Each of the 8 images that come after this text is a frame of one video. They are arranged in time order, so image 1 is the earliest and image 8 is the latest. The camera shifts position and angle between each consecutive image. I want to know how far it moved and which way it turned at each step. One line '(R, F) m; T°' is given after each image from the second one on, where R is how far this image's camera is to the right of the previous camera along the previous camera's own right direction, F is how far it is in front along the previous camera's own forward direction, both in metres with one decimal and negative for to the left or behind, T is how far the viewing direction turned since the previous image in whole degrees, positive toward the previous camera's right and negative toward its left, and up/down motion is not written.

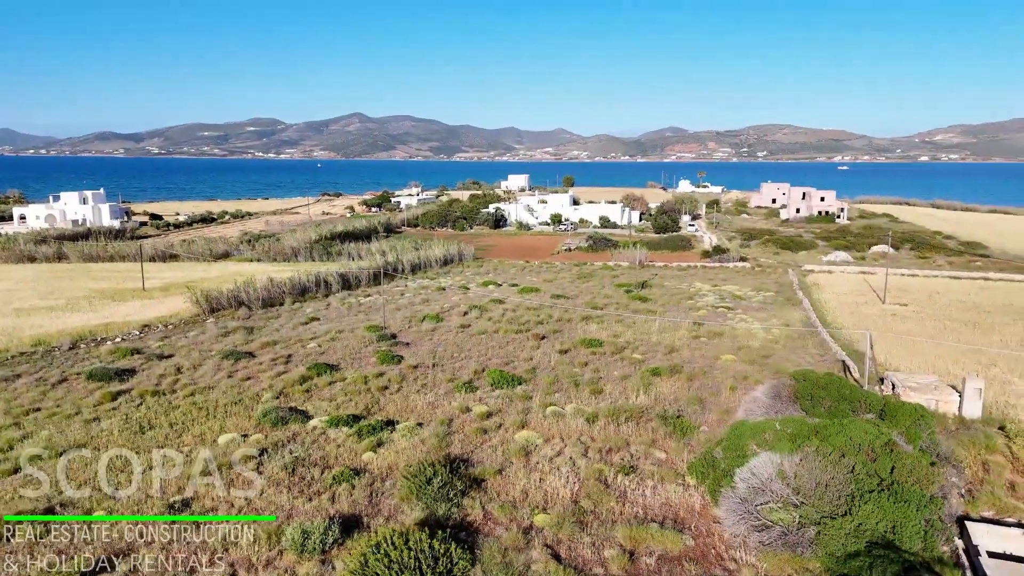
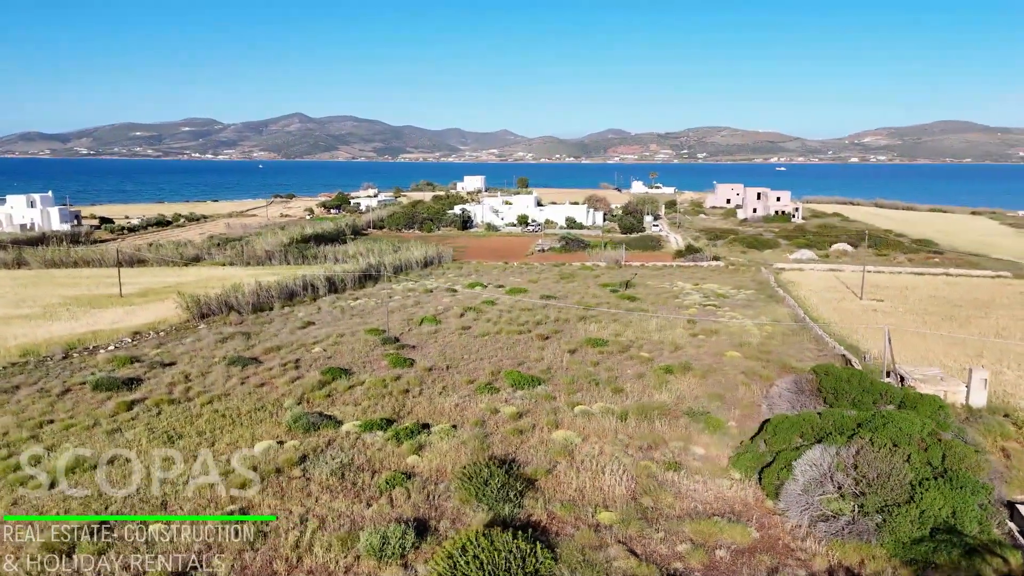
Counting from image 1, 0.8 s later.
(-1.6, 0.0) m; +4°
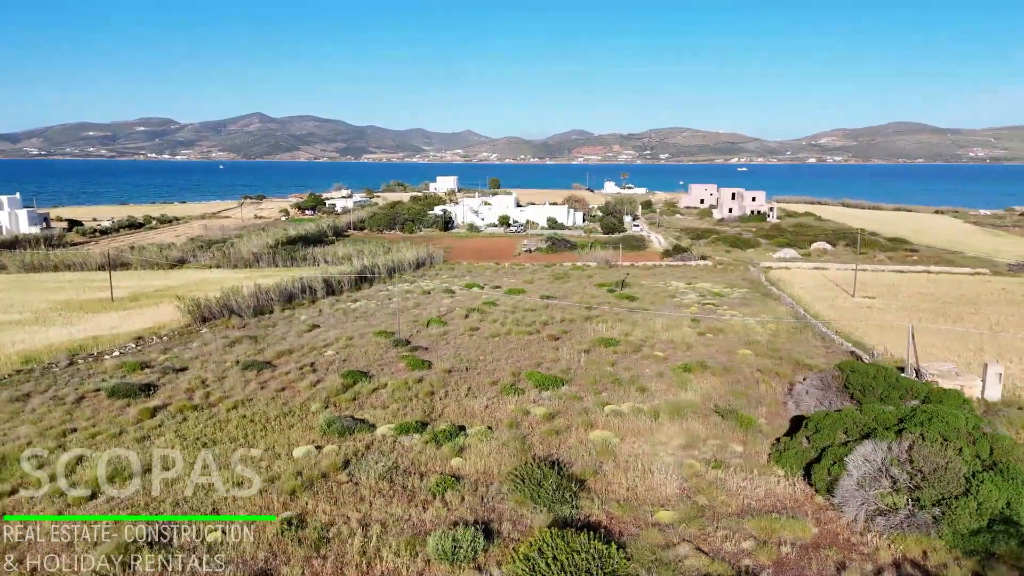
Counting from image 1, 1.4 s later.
(-1.3, +0.1) m; +2°
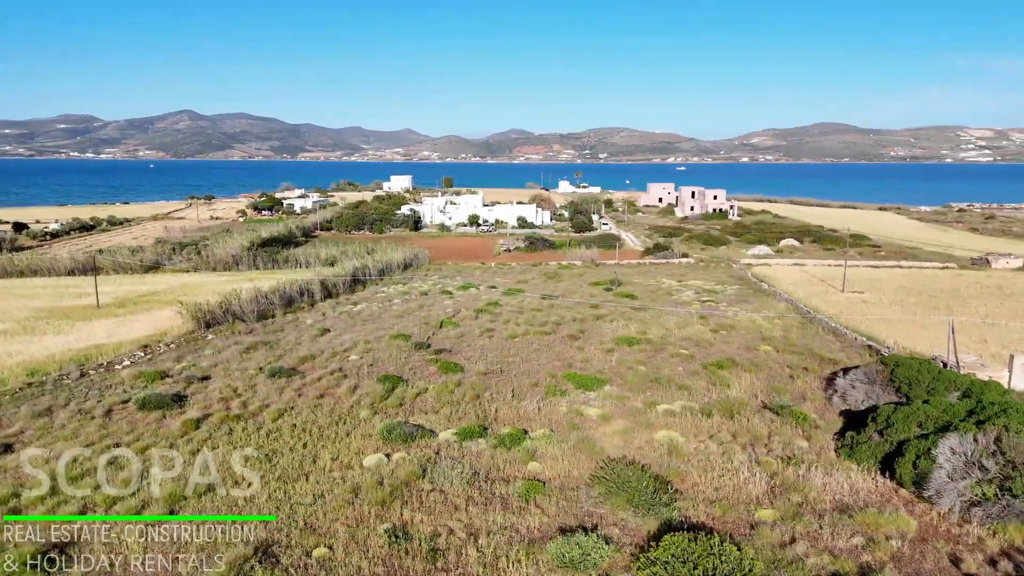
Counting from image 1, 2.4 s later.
(-2.1, +0.3) m; +4°
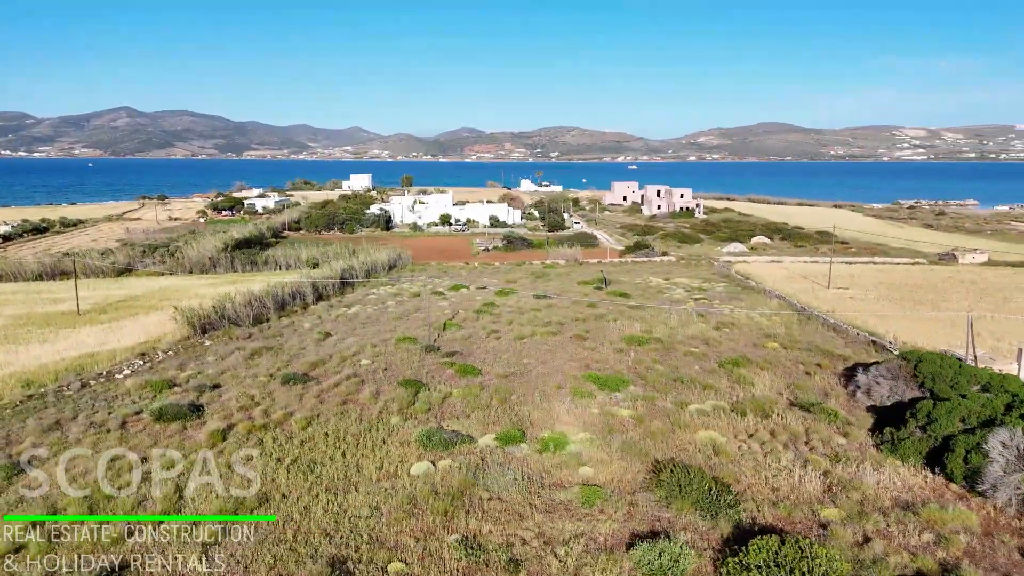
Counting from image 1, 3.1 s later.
(-1.5, +0.3) m; +3°
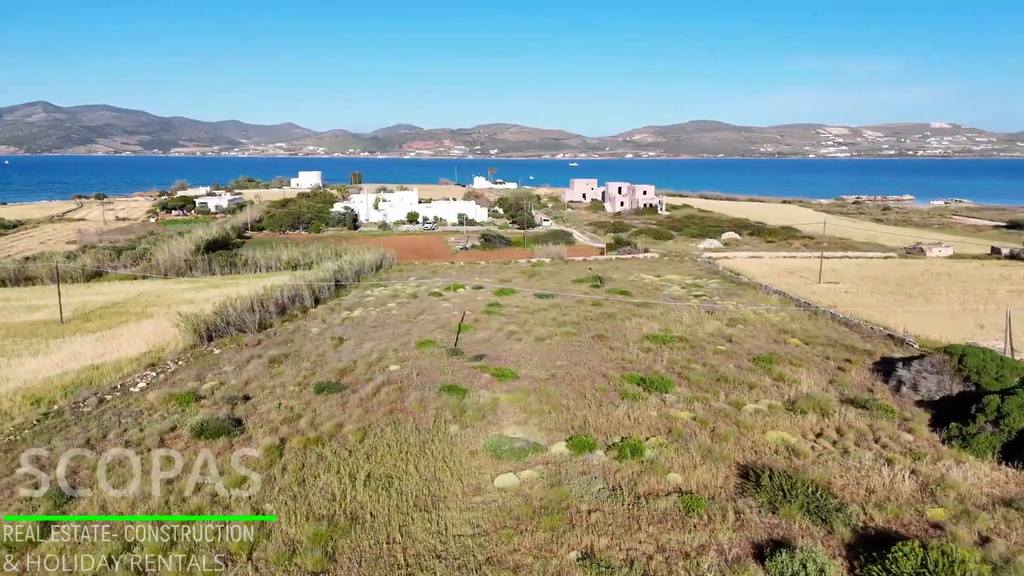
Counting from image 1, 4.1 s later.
(-2.2, +0.5) m; +4°
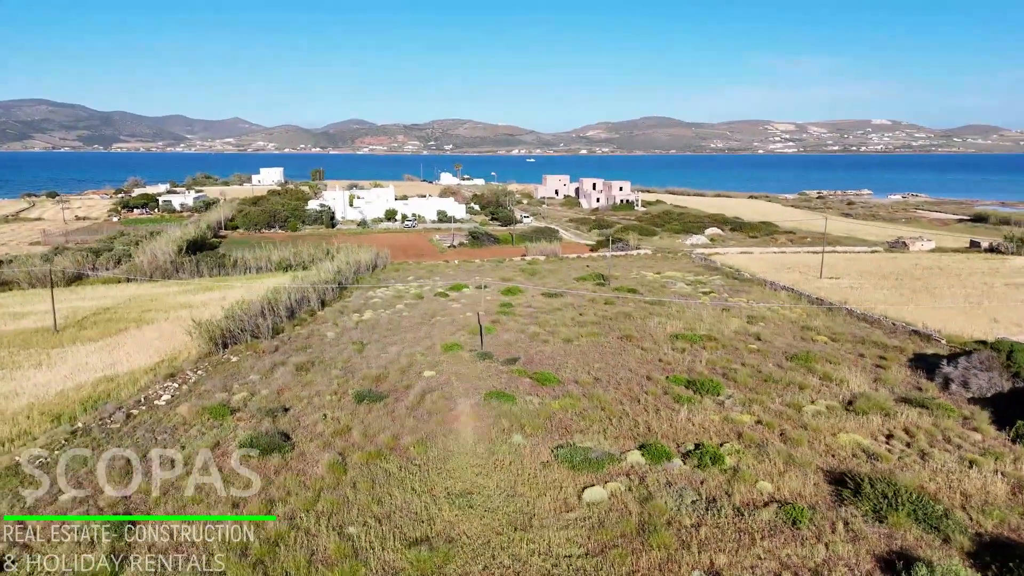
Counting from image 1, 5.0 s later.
(-1.9, +0.6) m; +3°
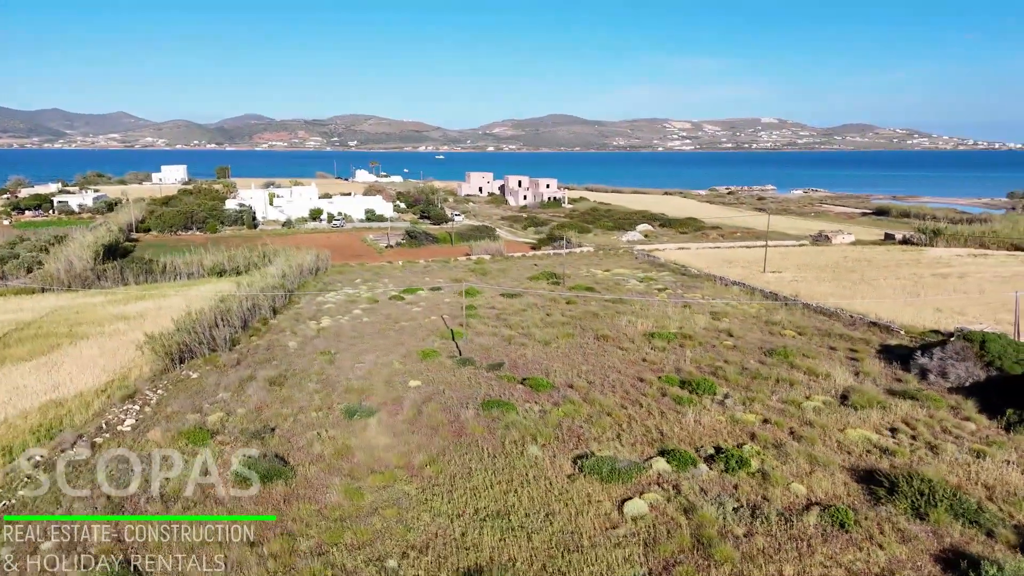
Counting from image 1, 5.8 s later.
(-1.7, +0.7) m; +7°
